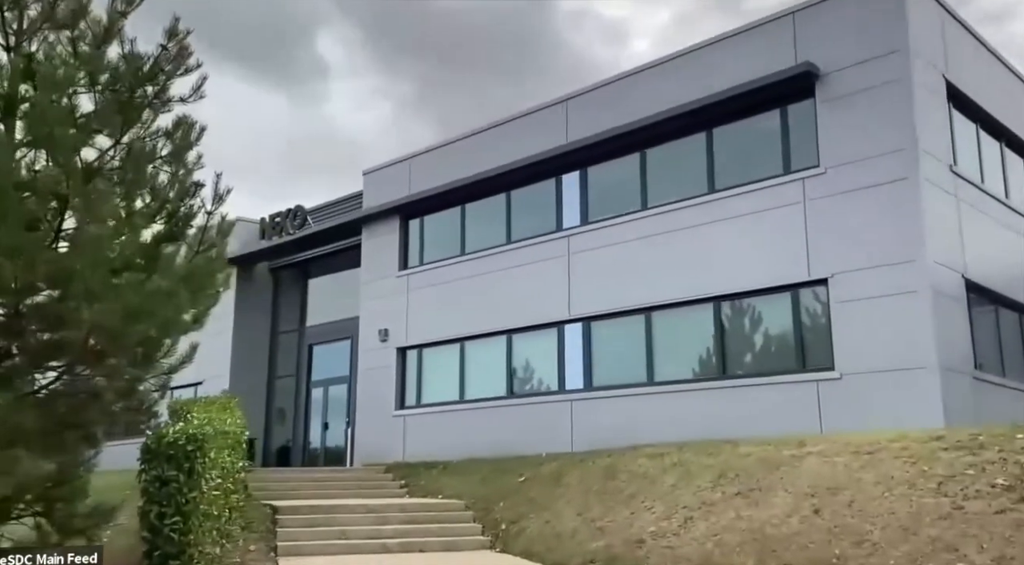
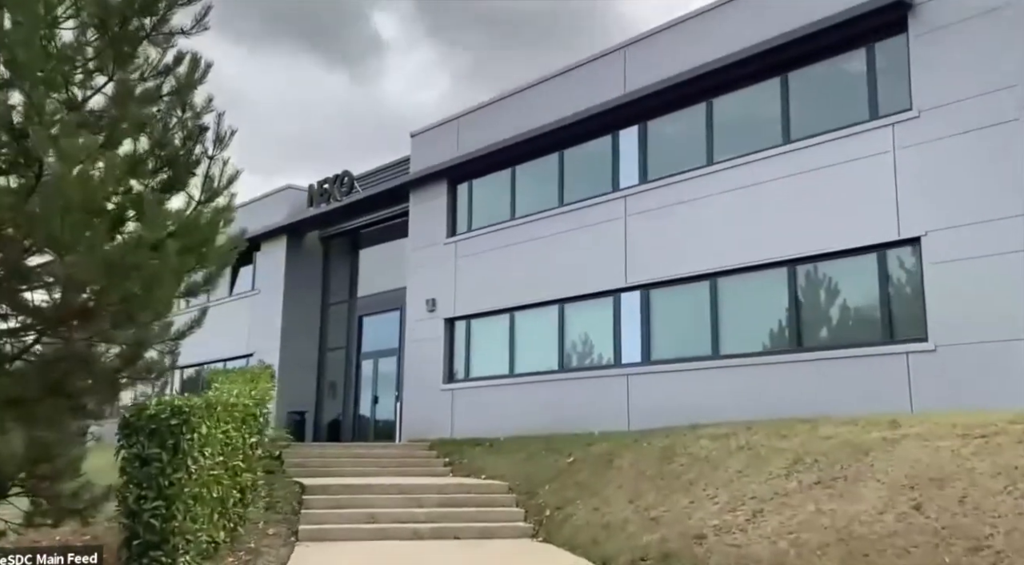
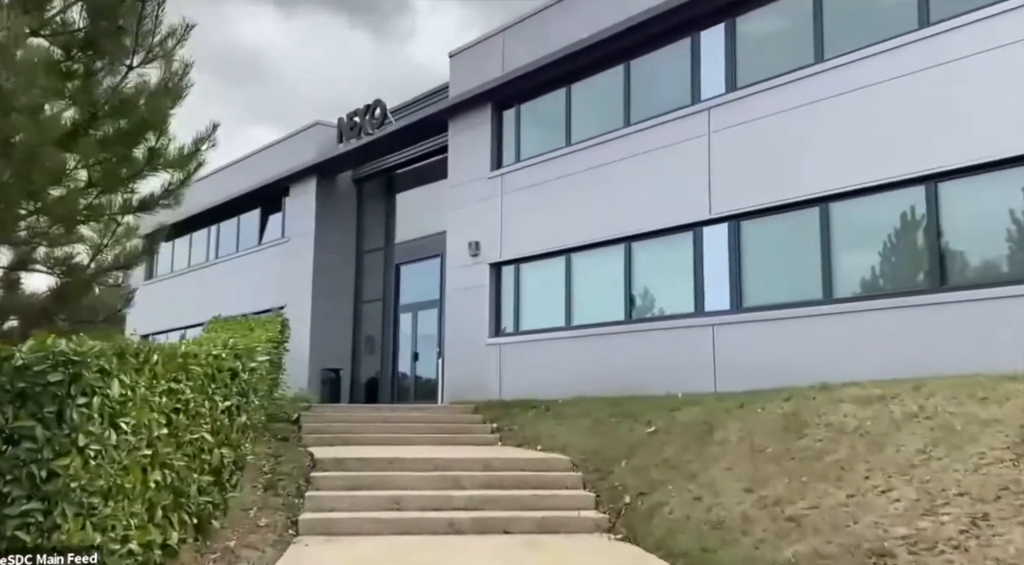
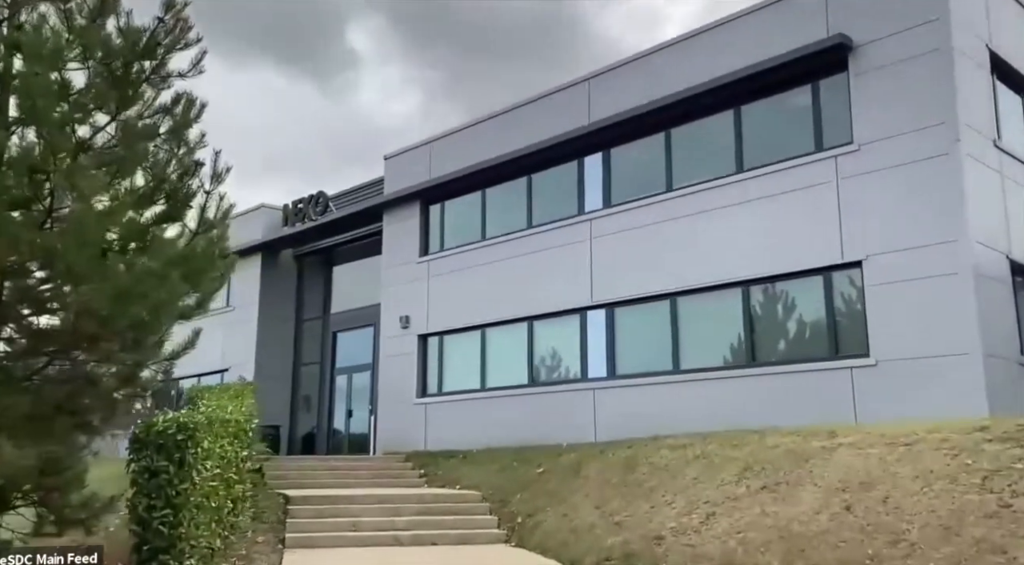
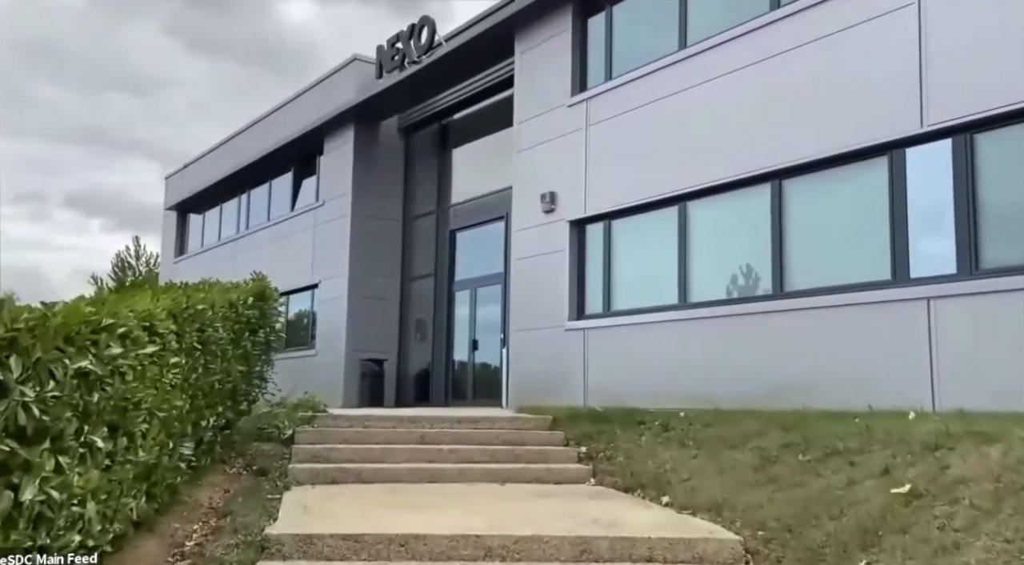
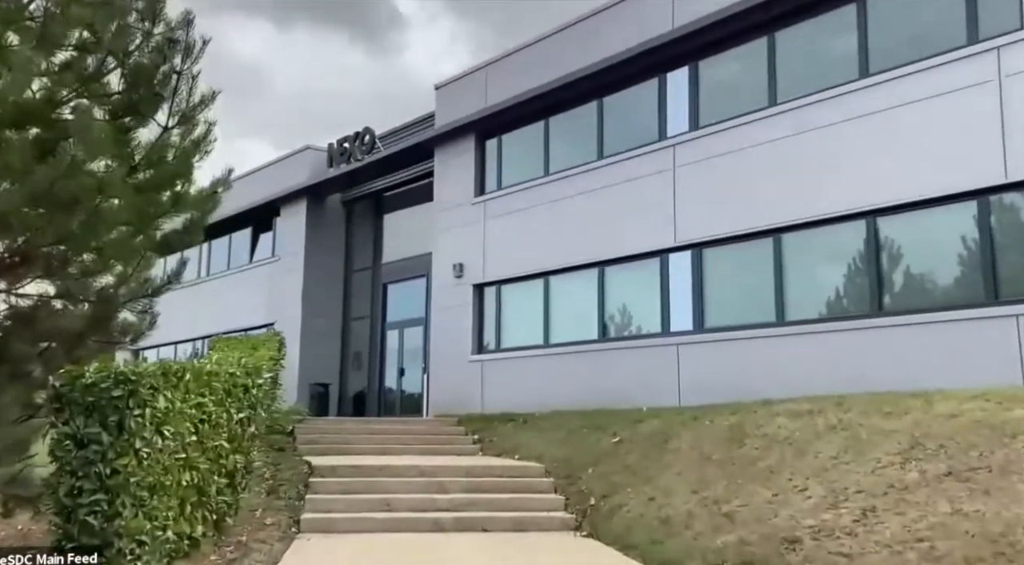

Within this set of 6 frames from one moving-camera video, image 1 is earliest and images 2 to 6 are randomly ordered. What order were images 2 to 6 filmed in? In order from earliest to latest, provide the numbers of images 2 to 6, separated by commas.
4, 2, 6, 3, 5
